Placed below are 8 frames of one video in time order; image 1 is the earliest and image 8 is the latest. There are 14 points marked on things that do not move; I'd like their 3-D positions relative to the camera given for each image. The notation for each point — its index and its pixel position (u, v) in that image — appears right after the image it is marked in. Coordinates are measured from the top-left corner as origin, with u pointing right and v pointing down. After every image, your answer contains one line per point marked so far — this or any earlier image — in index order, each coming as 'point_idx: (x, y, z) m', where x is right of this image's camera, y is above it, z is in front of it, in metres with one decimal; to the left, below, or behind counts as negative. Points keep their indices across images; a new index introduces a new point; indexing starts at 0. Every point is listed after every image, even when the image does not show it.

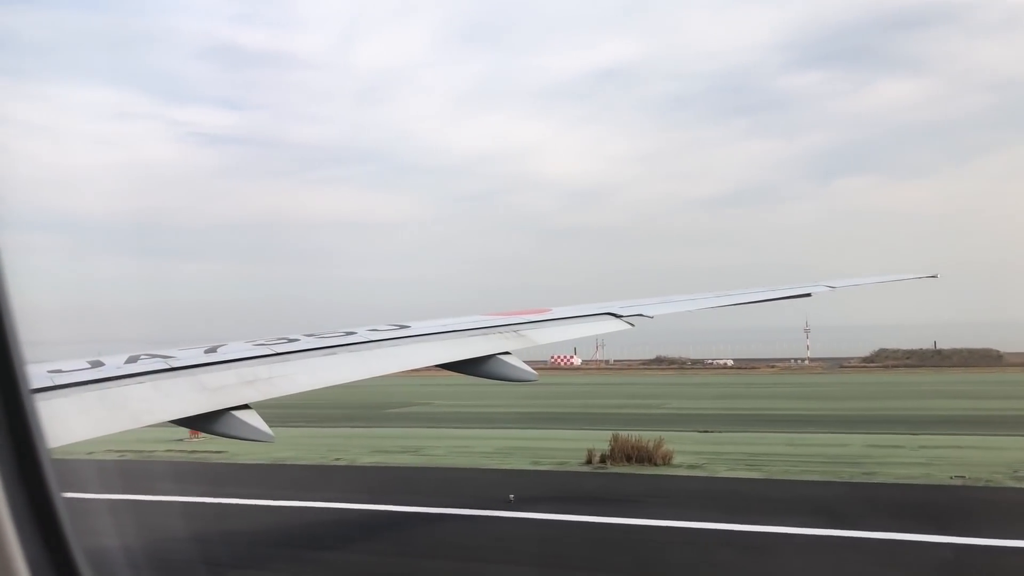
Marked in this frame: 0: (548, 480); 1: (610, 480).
0: (+0.5, -2.6, +10.6) m
1: (+1.4, -2.7, +10.8) m
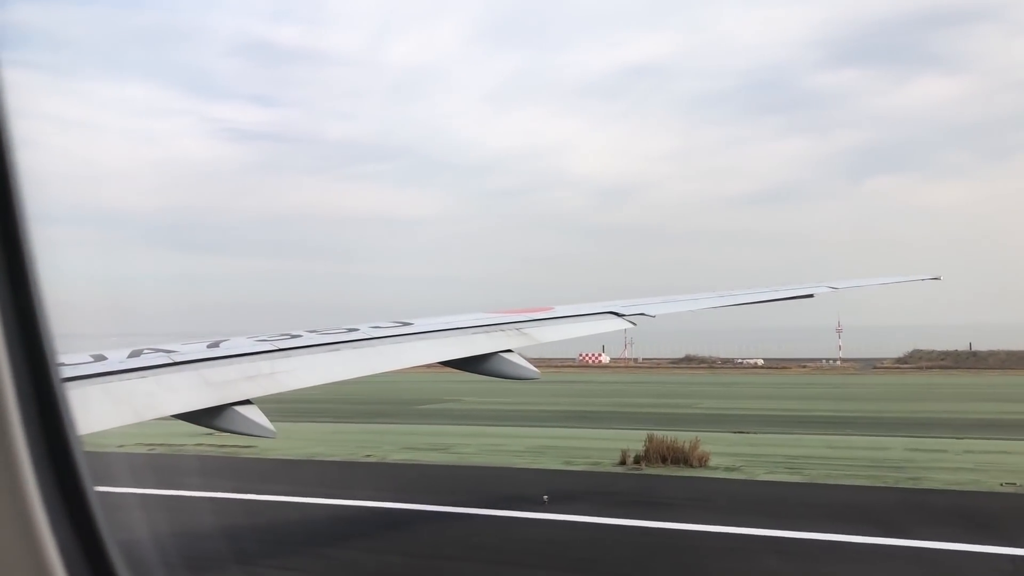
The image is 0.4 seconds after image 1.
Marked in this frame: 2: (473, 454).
0: (+0.9, -2.6, +10.3) m
1: (+1.8, -2.6, +10.5) m
2: (-0.6, -2.6, +12.2) m
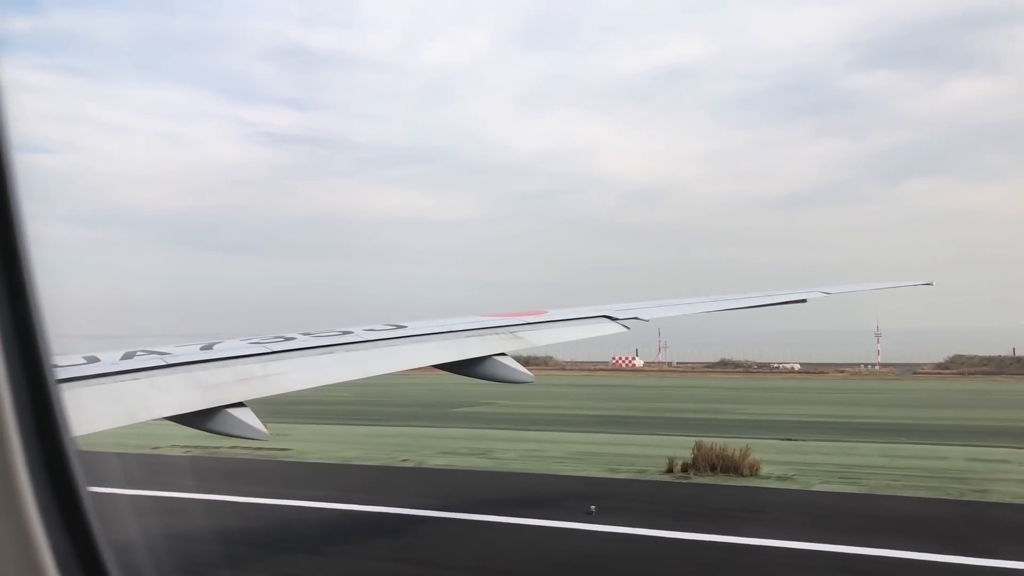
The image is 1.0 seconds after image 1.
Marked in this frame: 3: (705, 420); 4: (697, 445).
0: (+1.5, -2.6, +9.9) m
1: (+2.4, -2.6, +10.0) m
2: (0.0, -2.6, +11.8) m
3: (+4.4, -3.1, +17.9) m
4: (+2.8, -2.3, +11.5) m
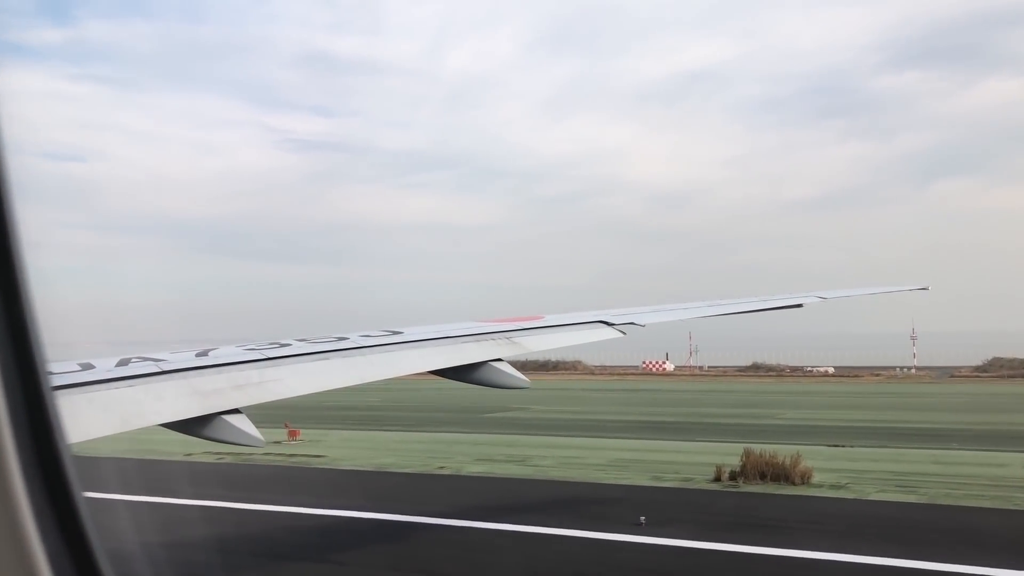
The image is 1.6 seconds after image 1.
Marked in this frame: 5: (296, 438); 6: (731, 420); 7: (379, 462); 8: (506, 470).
0: (+2.0, -2.6, +9.5) m
1: (+2.9, -2.6, +9.5) m
2: (+0.6, -2.7, +11.5) m
3: (+5.1, -3.1, +17.4) m
4: (+3.3, -2.3, +11.0) m
5: (-3.9, -2.7, +13.8) m
6: (+5.3, -3.2, +18.7) m
7: (-2.1, -2.7, +12.0) m
8: (-0.1, -2.7, +11.2) m
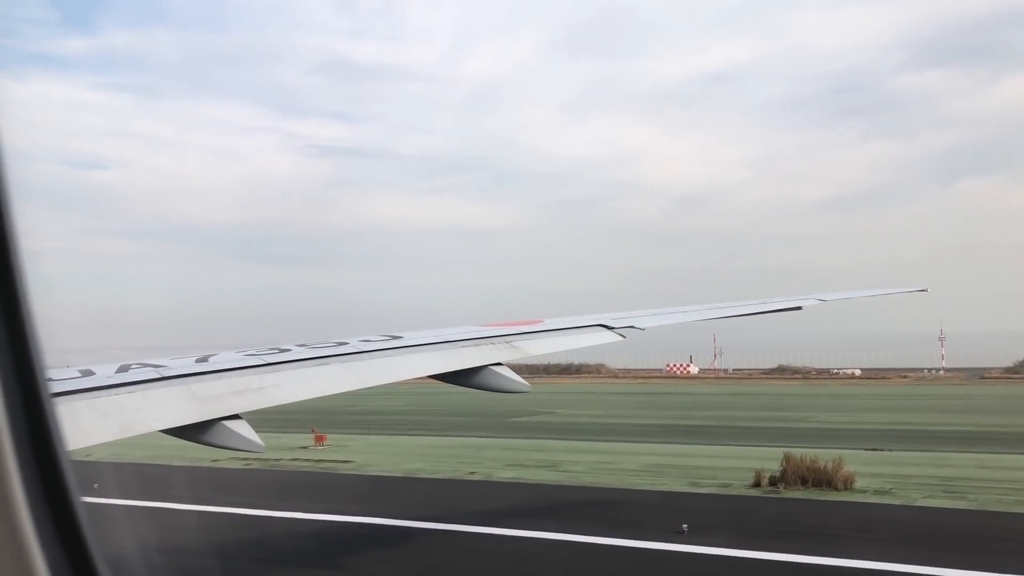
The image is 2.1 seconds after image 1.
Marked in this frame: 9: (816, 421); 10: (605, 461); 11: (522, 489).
0: (+2.4, -2.6, +9.2) m
1: (+3.3, -2.6, +9.2) m
2: (+1.0, -2.7, +11.2) m
3: (+5.7, -3.1, +17.0) m
4: (+3.8, -2.3, +10.7) m
5: (-3.3, -2.7, +13.6) m
6: (+5.9, -3.2, +18.3) m
7: (-1.6, -2.7, +11.8) m
8: (+0.4, -2.7, +10.9) m
9: (+7.7, -3.4, +19.6) m
10: (+1.5, -2.7, +12.1) m
11: (+0.1, -2.7, +10.3) m
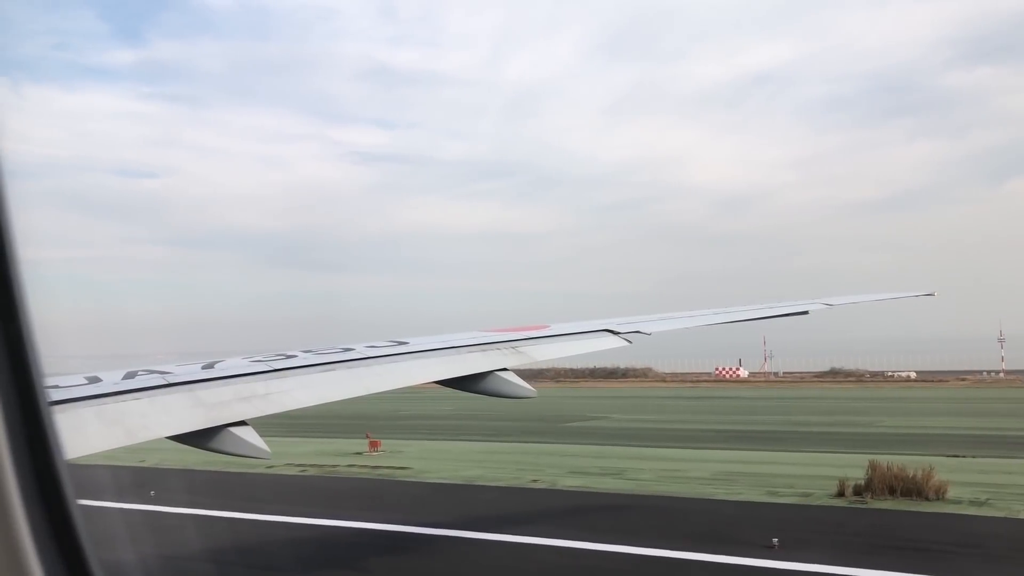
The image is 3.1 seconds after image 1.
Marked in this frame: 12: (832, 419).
0: (+3.2, -2.5, +8.5) m
1: (+4.1, -2.6, +8.5) m
2: (+1.9, -2.7, +10.6) m
3: (+6.9, -3.1, +16.2) m
4: (+4.6, -2.3, +10.0) m
5: (-2.3, -2.8, +13.3) m
6: (+7.1, -3.2, +17.5) m
7: (-0.7, -2.7, +11.4) m
8: (+1.3, -2.7, +10.4) m
9: (+9.0, -3.3, +18.7) m
10: (+2.4, -2.7, +11.5) m
11: (+1.0, -2.7, +9.8) m
12: (+8.2, -3.4, +20.1) m
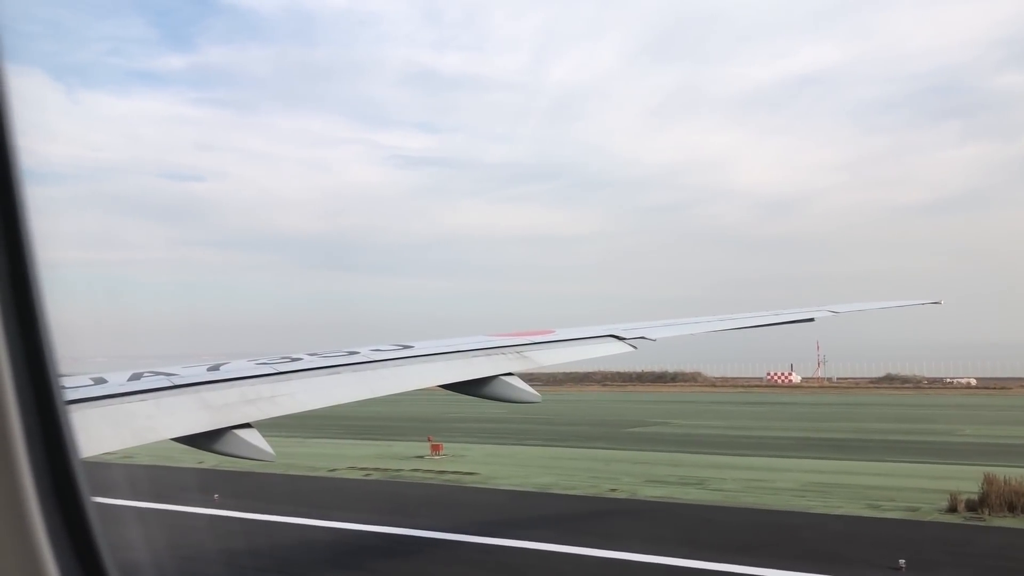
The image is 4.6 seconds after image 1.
0: (+4.1, -2.5, +7.8) m
1: (+5.0, -2.5, +7.7) m
2: (+2.9, -2.6, +9.9) m
3: (+8.1, -3.1, +15.3) m
4: (+5.6, -2.2, +9.1) m
5: (-1.2, -2.7, +12.8) m
6: (+8.4, -3.2, +16.5) m
7: (+0.4, -2.7, +10.8) m
8: (+2.2, -2.6, +9.8) m
9: (+10.4, -3.3, +17.7) m
10: (+3.4, -2.6, +10.8) m
11: (+1.9, -2.6, +9.2) m
12: (+9.6, -3.4, +19.1) m
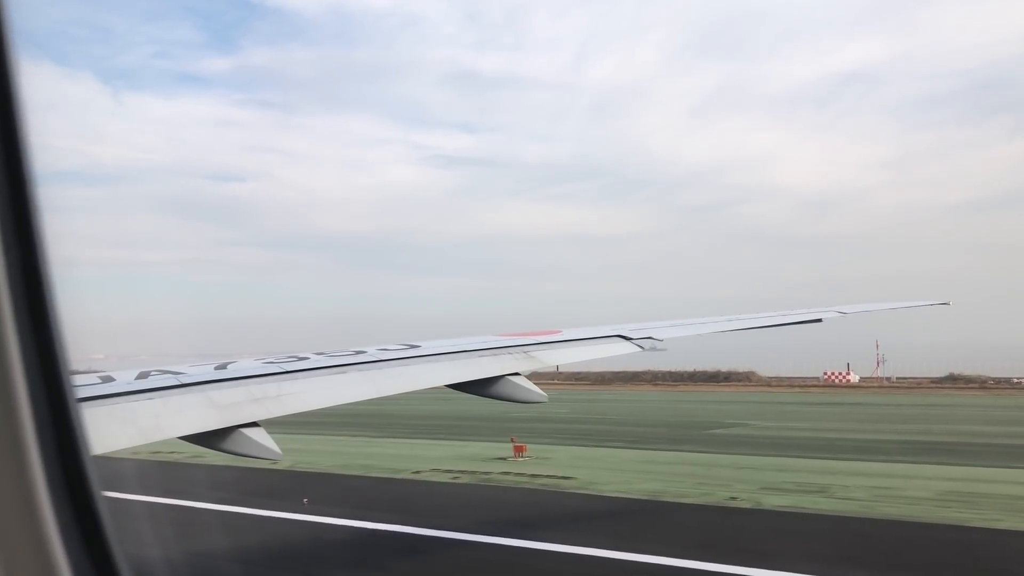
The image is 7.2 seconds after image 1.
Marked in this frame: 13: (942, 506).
0: (+5.3, -2.3, +6.7) m
1: (+6.1, -2.3, +6.6) m
2: (+4.2, -2.5, +8.9) m
3: (+9.6, -2.9, +14.1) m
4: (+6.8, -2.1, +8.0) m
5: (+0.1, -2.6, +11.9) m
6: (+9.9, -3.0, +15.3) m
7: (+1.6, -2.5, +9.9) m
8: (+3.5, -2.5, +8.8) m
9: (+11.9, -3.2, +16.4) m
10: (+4.7, -2.5, +9.8) m
11: (+3.1, -2.5, +8.2) m
12: (+11.2, -3.2, +17.8) m
13: (+4.9, -2.4, +8.7) m
